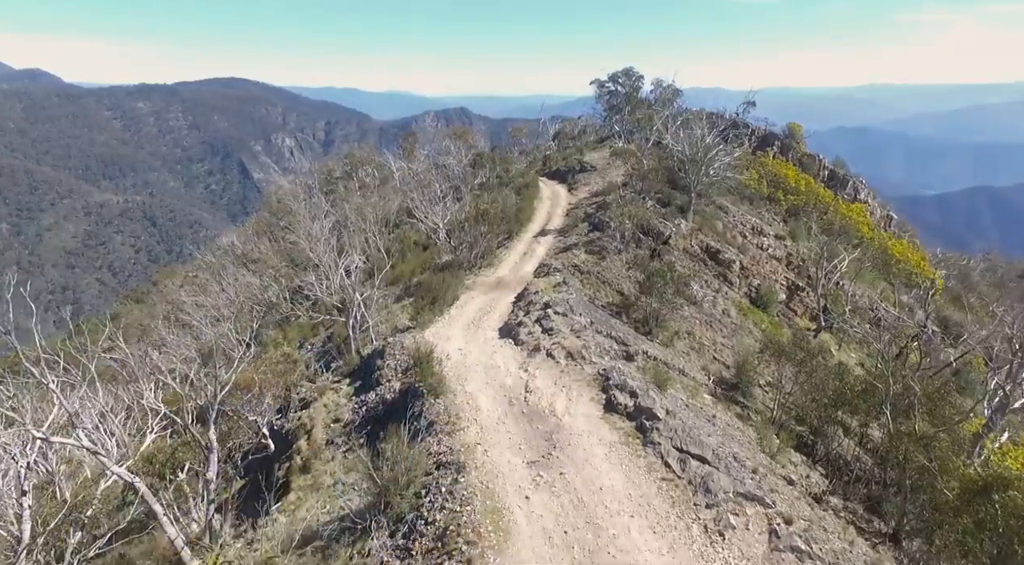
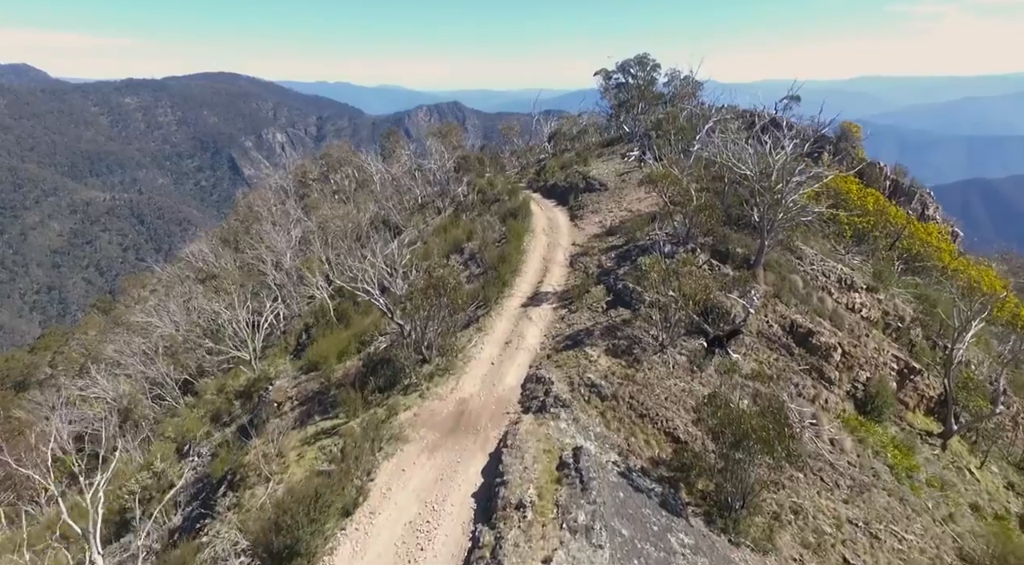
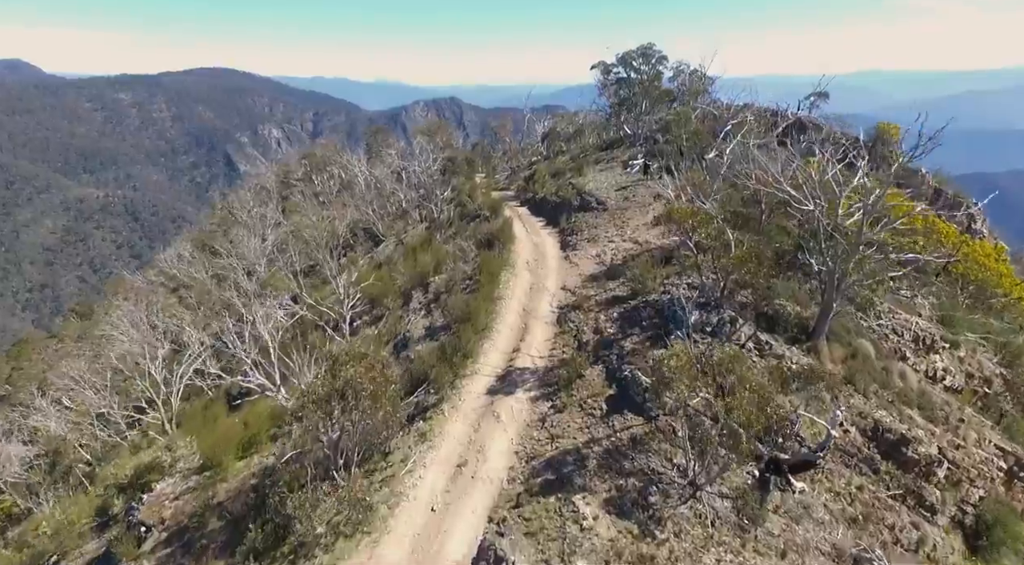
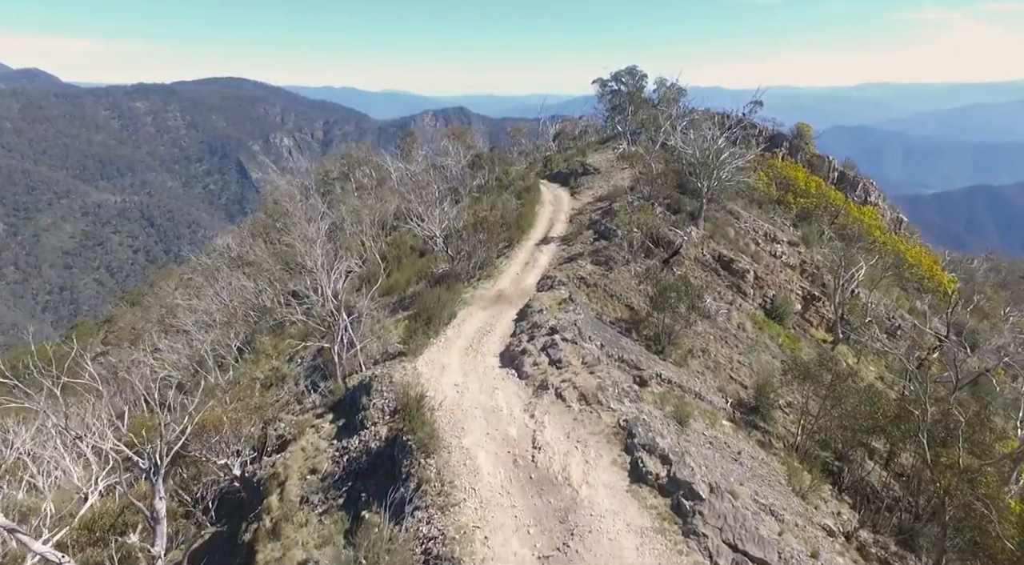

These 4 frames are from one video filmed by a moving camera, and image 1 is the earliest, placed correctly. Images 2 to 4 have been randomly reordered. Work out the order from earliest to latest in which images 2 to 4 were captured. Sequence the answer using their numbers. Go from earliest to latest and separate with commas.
4, 2, 3
